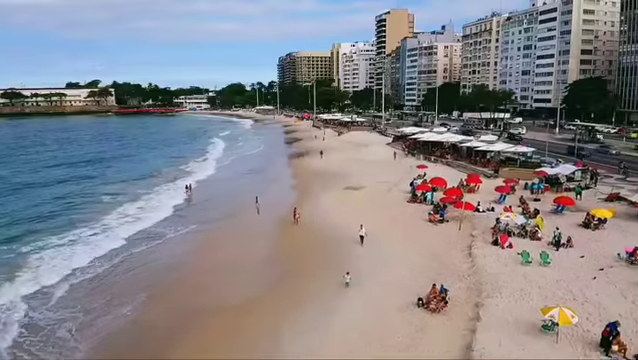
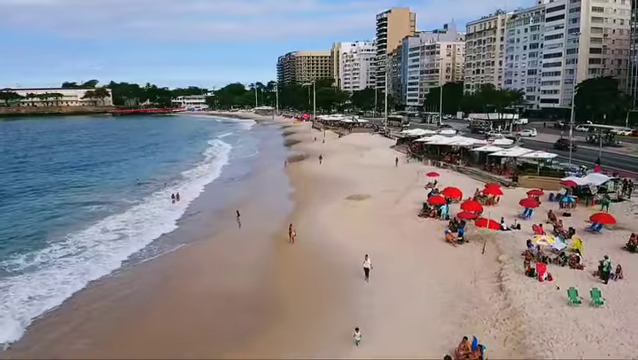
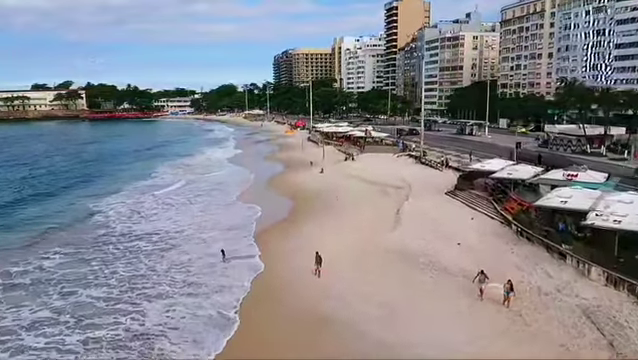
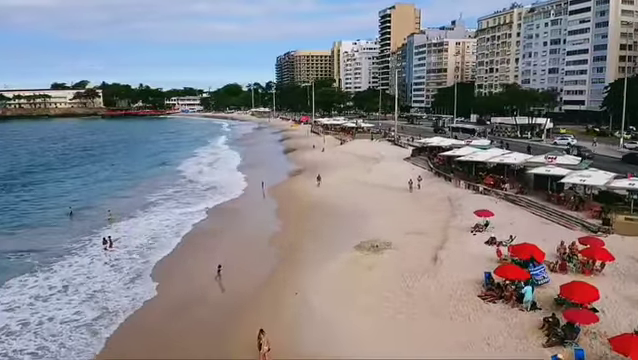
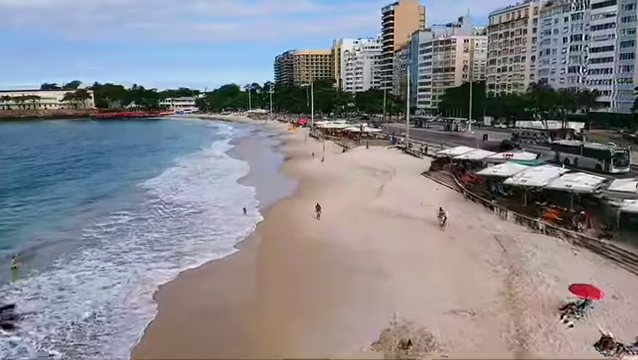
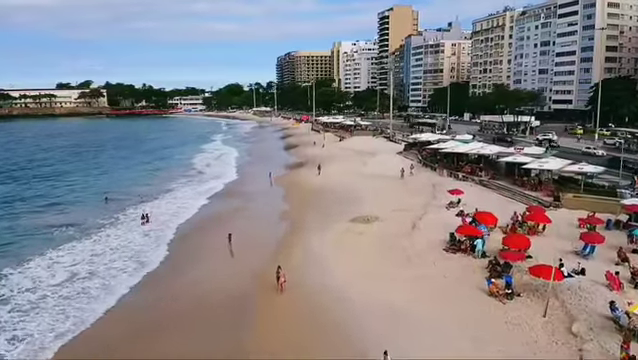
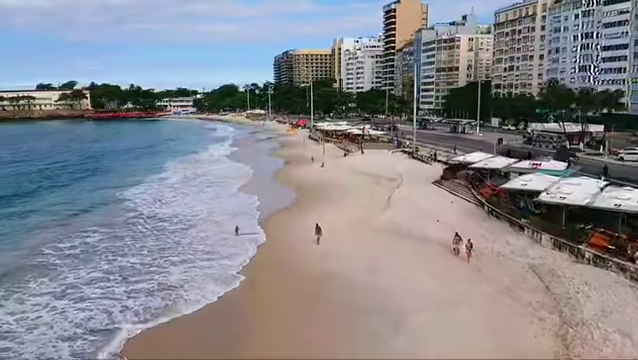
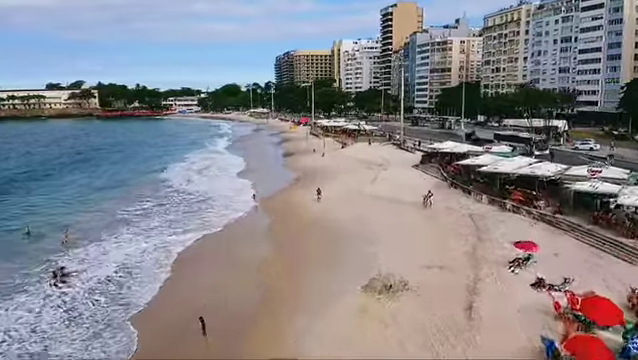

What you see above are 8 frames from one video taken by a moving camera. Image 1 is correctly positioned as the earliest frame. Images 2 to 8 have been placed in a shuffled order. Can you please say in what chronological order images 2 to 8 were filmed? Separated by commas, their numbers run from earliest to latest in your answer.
2, 6, 4, 8, 5, 7, 3
